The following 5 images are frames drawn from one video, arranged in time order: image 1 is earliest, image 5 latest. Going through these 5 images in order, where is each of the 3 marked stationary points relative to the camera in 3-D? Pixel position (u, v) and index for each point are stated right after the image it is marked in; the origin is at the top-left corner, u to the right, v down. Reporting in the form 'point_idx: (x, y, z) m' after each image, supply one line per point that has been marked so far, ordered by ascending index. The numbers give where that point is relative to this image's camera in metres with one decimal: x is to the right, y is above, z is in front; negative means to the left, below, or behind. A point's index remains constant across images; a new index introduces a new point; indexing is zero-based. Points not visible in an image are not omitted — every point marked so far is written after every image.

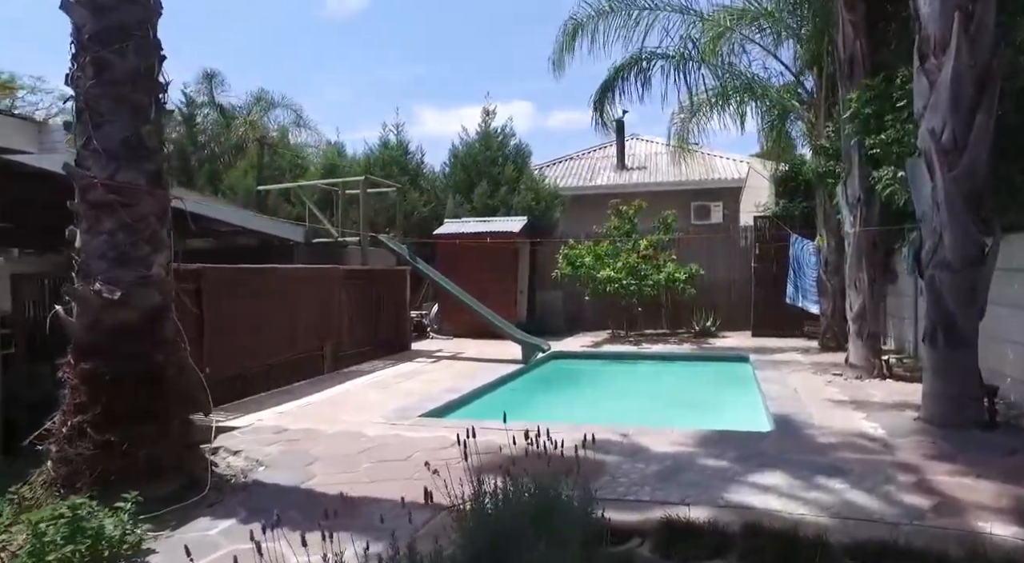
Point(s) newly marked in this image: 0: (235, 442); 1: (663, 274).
0: (-2.2, -1.3, +5.0) m
1: (+2.5, +0.1, +11.0) m
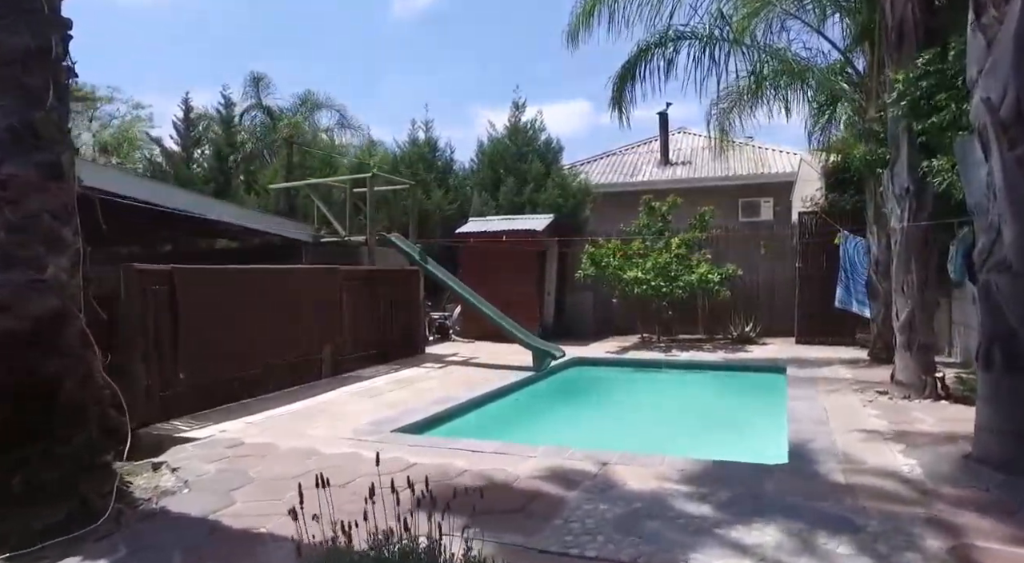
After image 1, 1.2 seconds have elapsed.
0: (-2.4, -1.3, +4.6) m
1: (+2.9, +0.1, +10.1) m
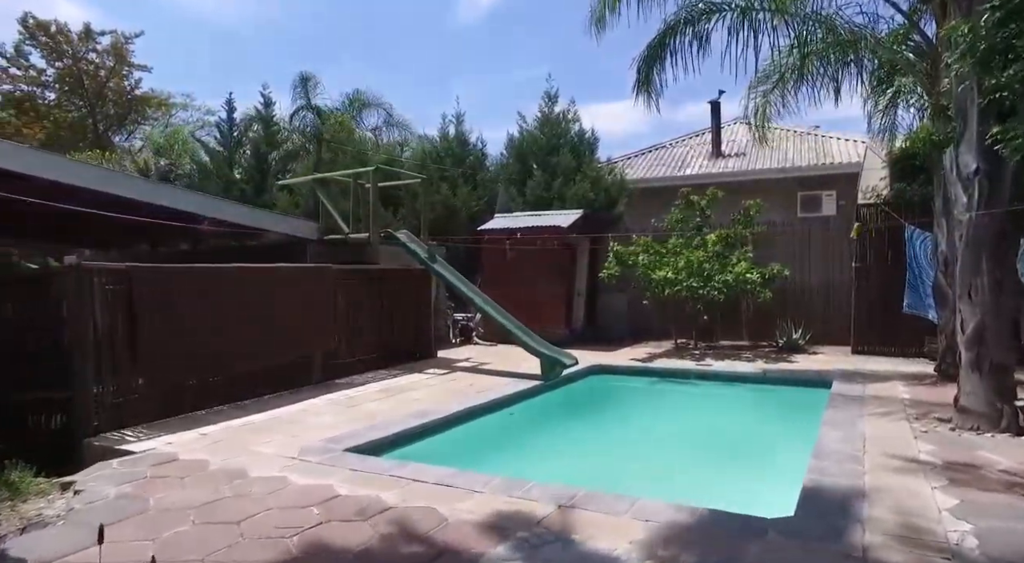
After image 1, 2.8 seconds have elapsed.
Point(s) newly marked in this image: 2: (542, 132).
0: (-2.7, -1.3, +4.1) m
1: (+3.1, +0.1, +9.1) m
2: (+0.7, +3.4, +14.8) m
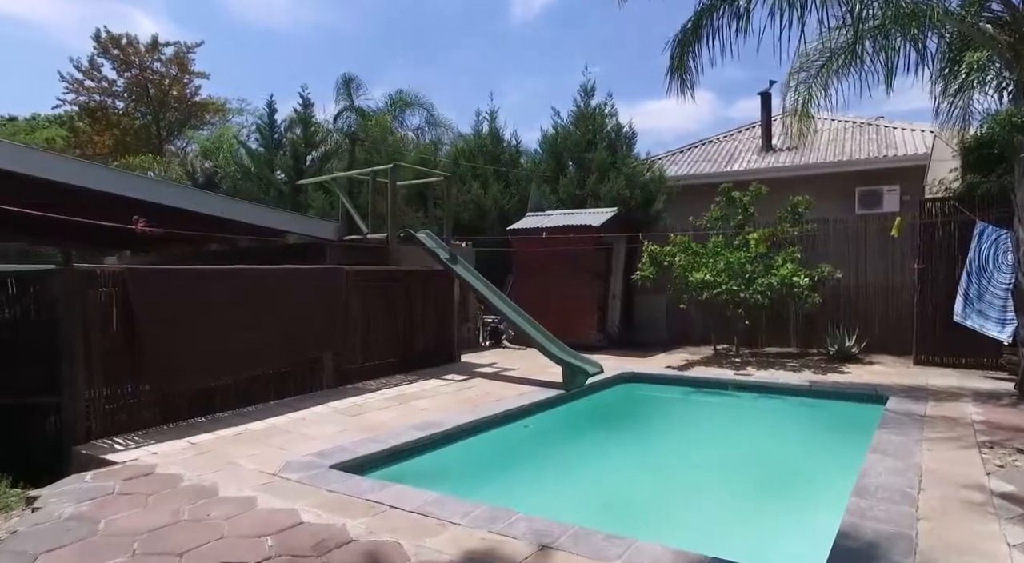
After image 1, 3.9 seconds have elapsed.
0: (-2.7, -1.3, +3.9) m
1: (+3.5, +0.1, +8.3) m
2: (+1.5, +3.4, +14.3) m
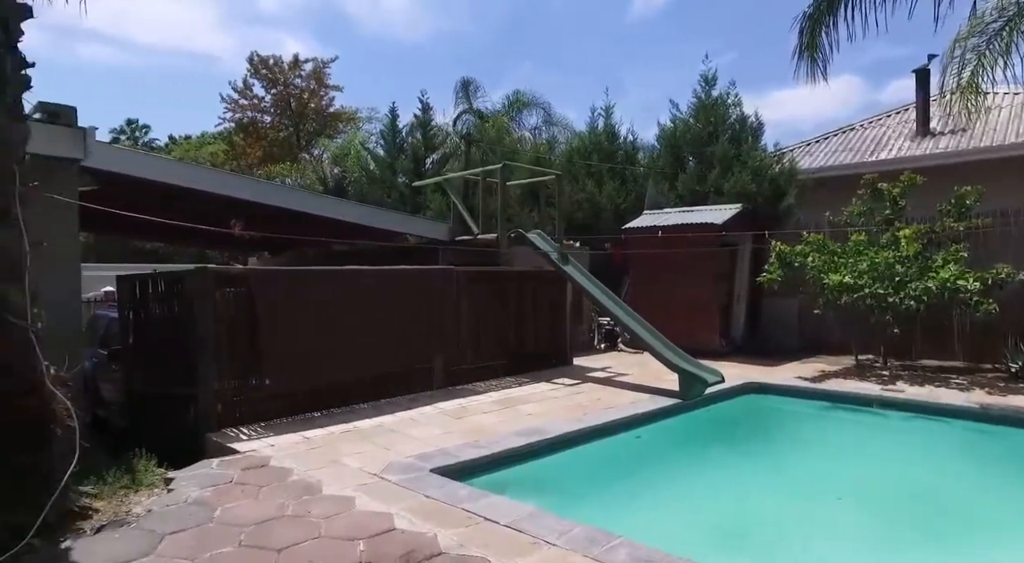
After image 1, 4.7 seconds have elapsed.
0: (-2.1, -1.3, +4.1) m
1: (+4.8, 0.0, +7.3) m
2: (+4.0, +3.4, +13.5) m
